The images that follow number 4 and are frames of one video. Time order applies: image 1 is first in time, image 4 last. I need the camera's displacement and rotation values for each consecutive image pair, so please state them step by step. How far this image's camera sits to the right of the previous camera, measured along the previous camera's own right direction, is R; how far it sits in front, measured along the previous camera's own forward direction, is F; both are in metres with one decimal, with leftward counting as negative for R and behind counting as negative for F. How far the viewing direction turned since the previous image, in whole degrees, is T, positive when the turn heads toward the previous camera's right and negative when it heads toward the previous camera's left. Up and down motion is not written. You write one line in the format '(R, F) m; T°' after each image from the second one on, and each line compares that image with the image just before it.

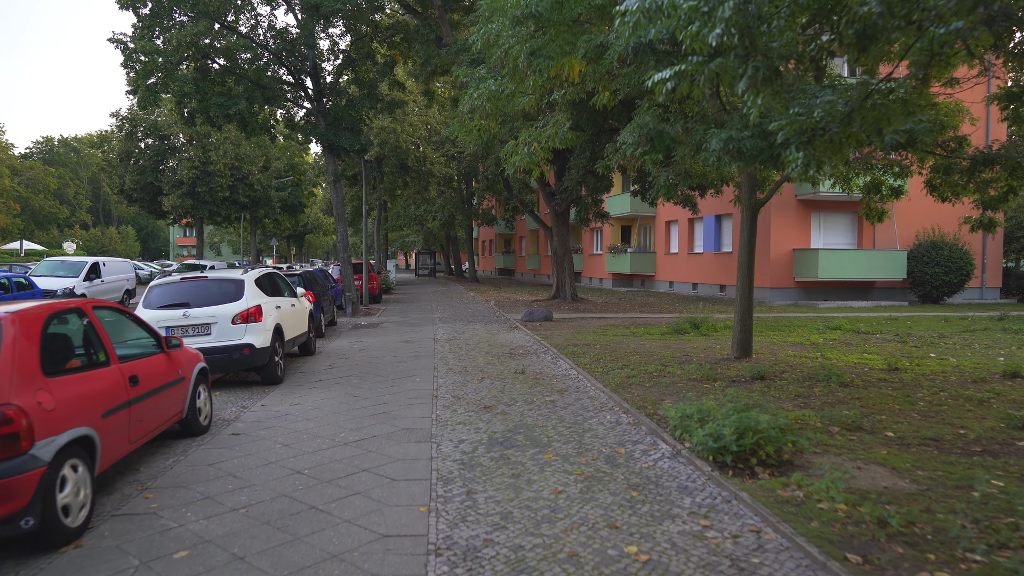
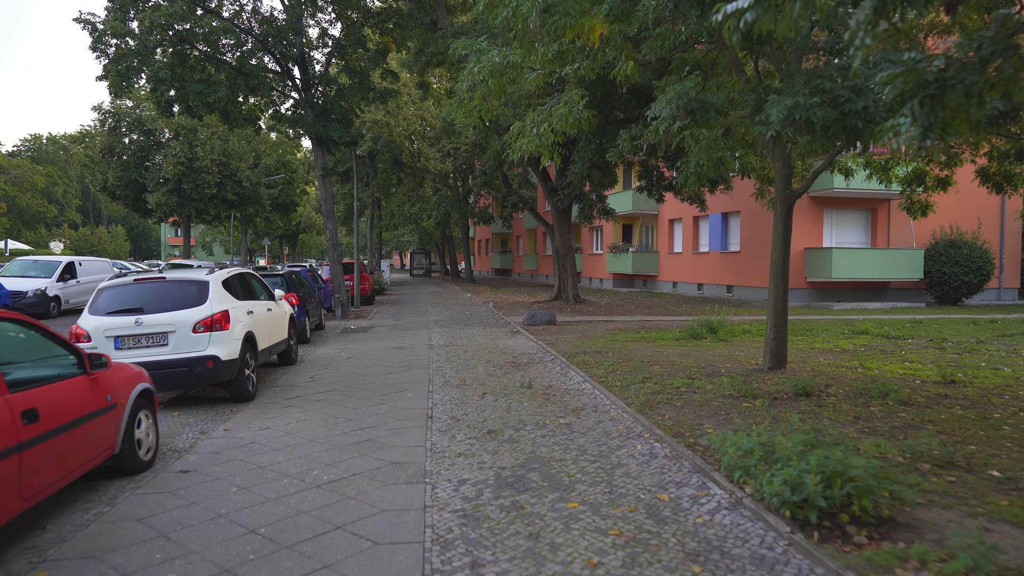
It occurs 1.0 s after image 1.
(-0.1, +1.1) m; 0°
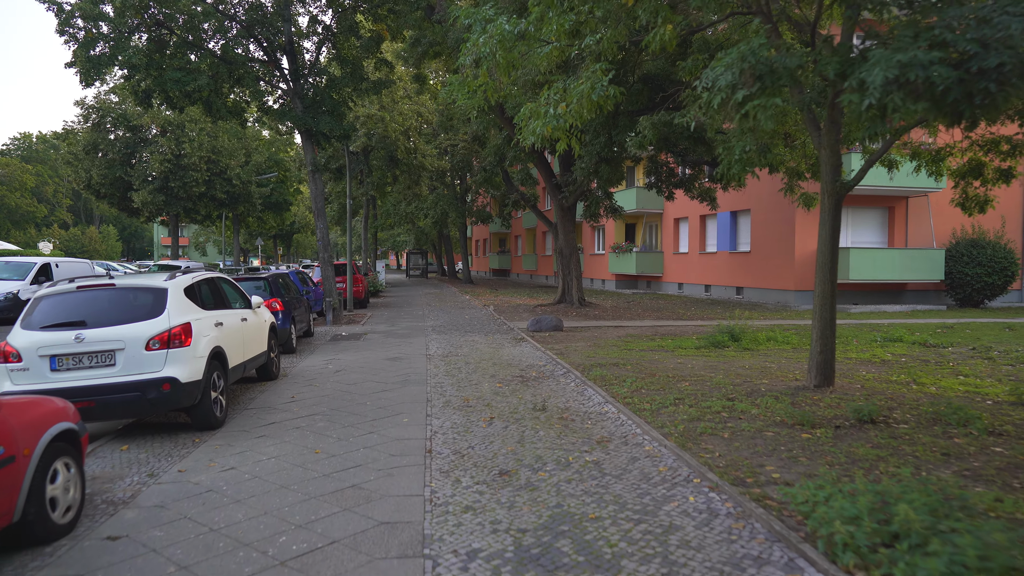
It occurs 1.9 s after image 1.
(-0.1, +1.1) m; 0°
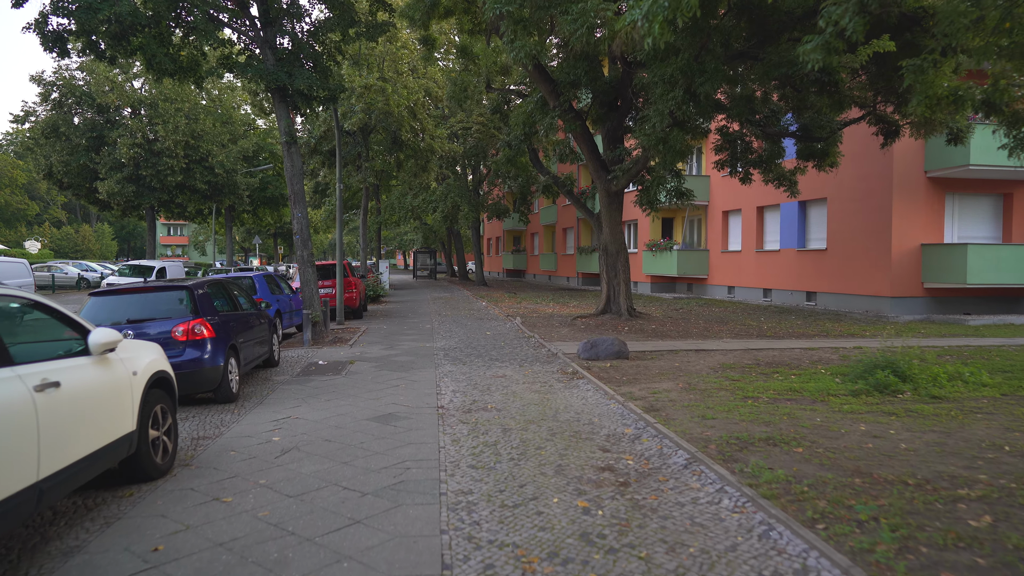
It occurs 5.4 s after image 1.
(-0.5, +4.0) m; -1°
